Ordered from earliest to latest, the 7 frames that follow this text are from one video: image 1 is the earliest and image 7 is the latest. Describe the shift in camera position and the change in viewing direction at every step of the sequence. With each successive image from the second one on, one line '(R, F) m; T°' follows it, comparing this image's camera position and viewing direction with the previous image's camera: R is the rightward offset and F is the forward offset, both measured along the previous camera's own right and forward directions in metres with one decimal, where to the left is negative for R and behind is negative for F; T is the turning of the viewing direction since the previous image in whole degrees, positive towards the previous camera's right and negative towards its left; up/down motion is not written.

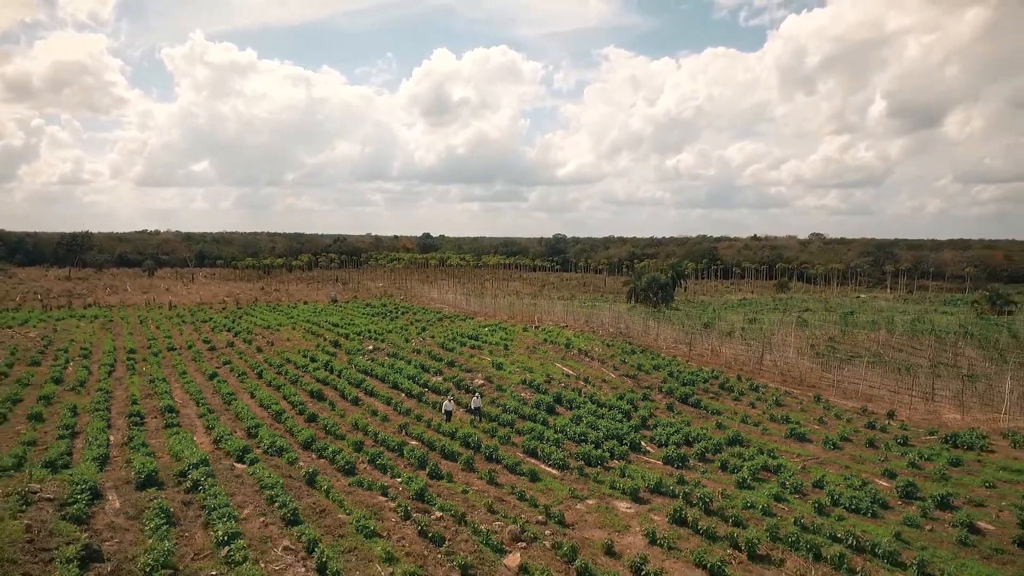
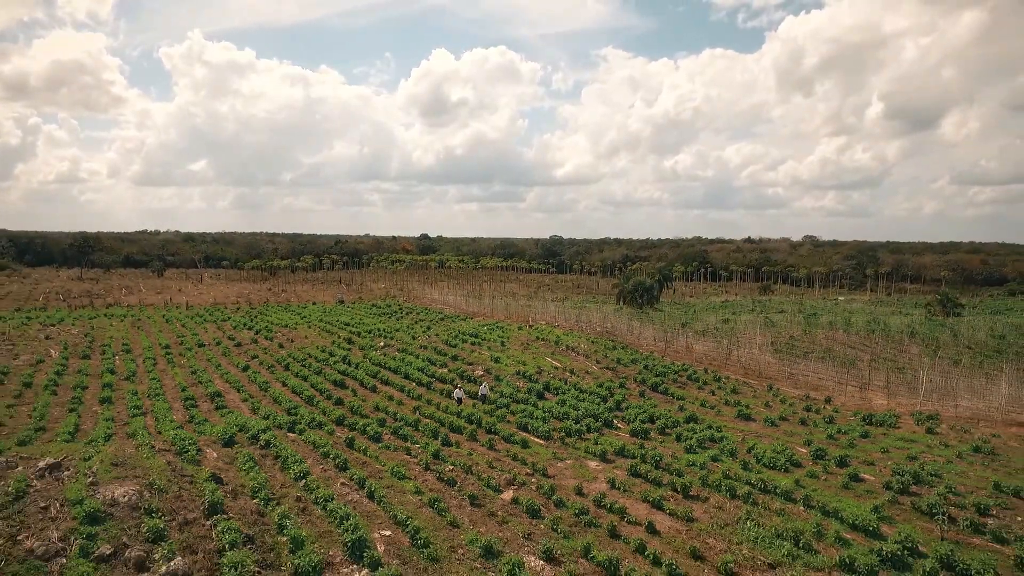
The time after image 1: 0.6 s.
(+0.1, -3.5) m; 0°
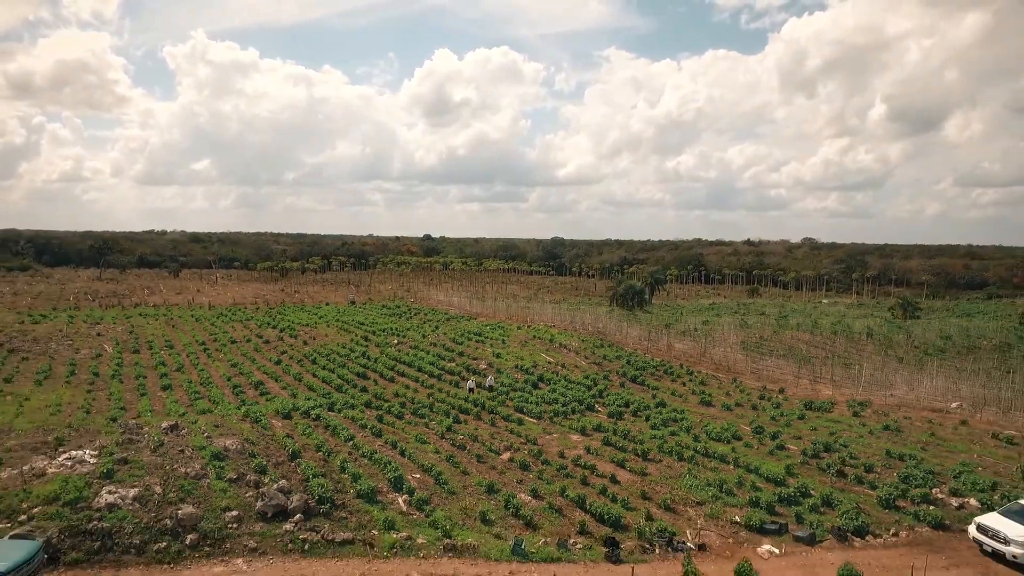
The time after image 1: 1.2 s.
(+0.1, -3.9) m; 0°
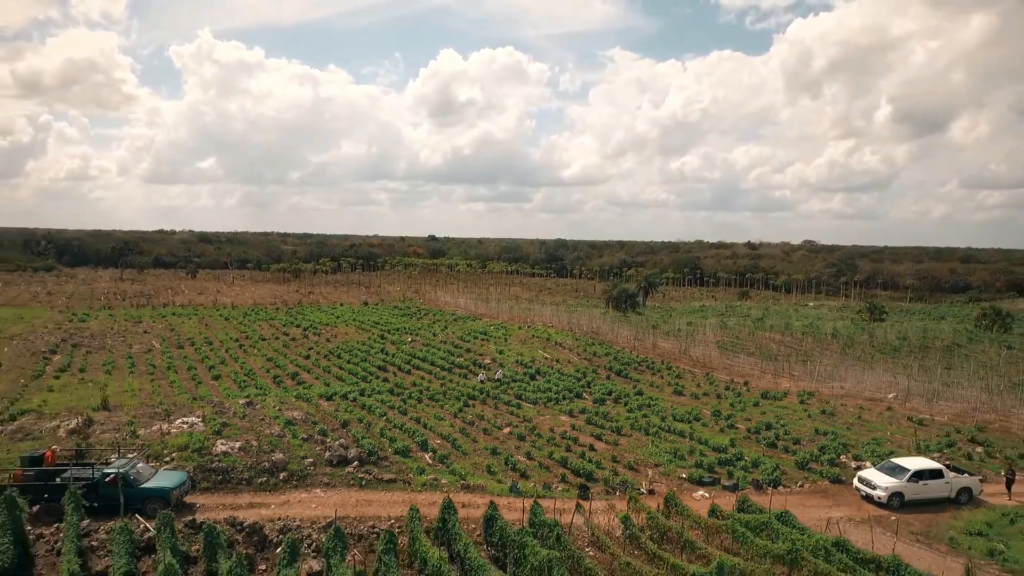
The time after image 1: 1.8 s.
(+0.1, -4.3) m; 0°
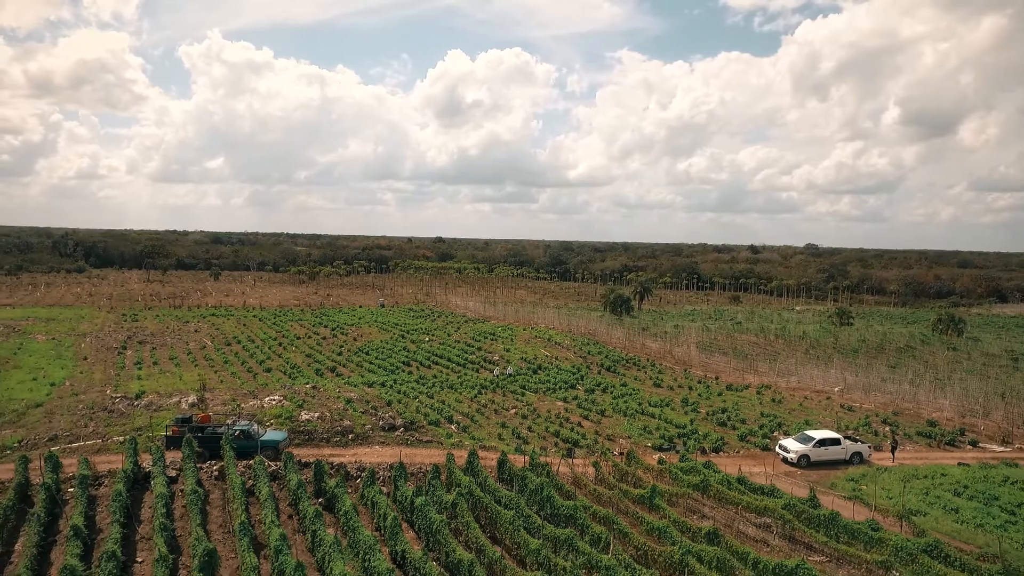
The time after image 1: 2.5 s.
(0.0, -5.5) m; -1°
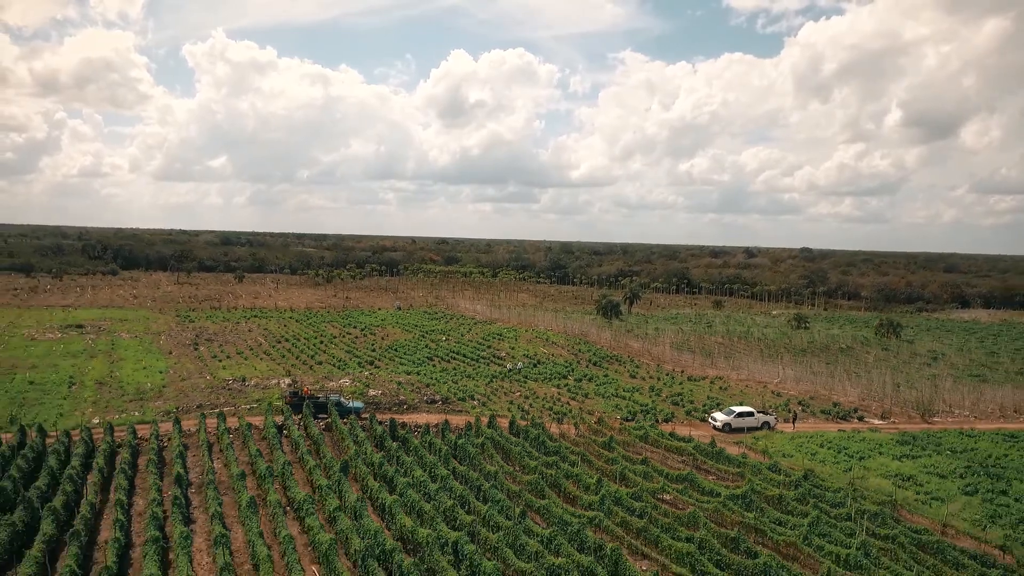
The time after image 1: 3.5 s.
(-0.2, -8.5) m; 0°
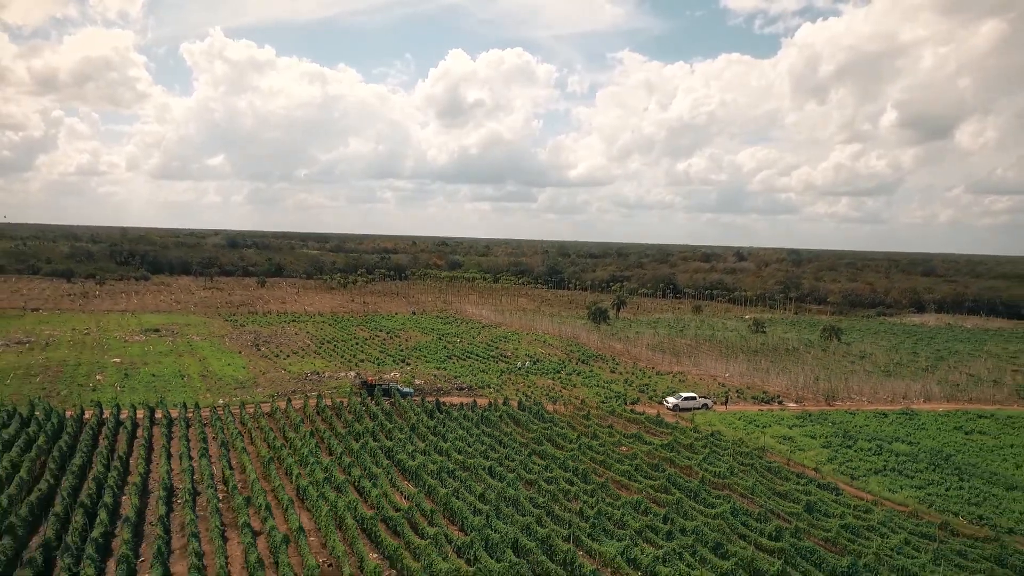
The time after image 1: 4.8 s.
(-0.6, -10.8) m; 0°
